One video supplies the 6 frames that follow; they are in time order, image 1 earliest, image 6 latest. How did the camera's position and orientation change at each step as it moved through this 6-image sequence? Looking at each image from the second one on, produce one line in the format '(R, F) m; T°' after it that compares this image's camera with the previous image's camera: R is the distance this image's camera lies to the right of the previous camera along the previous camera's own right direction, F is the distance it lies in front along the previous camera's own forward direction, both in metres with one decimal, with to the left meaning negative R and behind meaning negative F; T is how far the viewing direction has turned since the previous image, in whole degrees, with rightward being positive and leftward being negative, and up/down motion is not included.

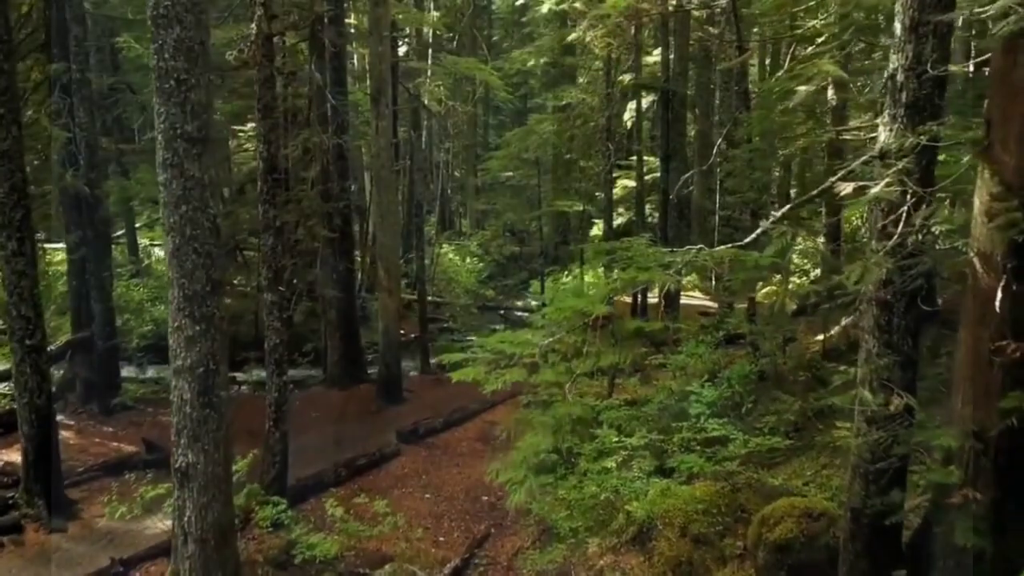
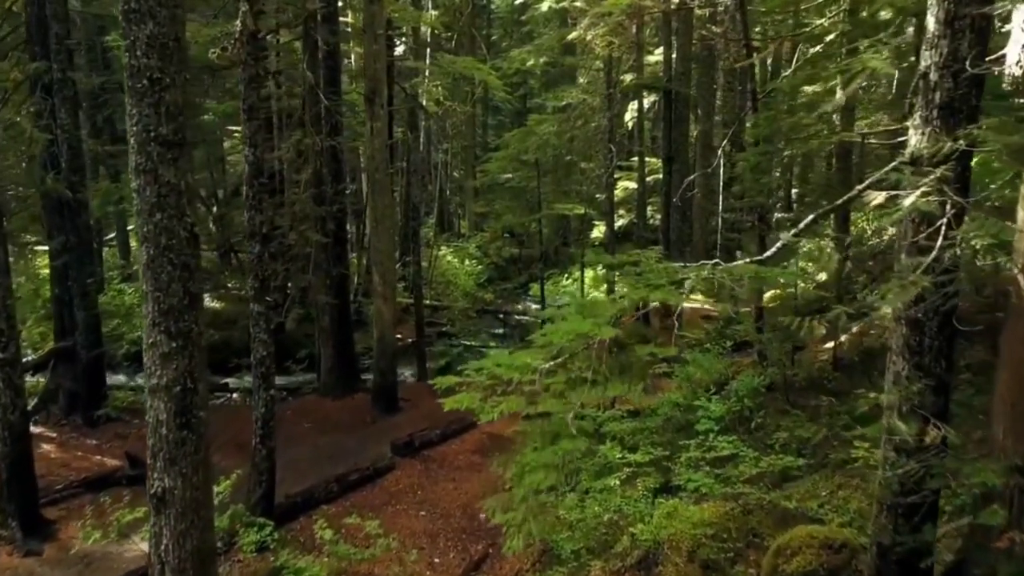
(0.0, +0.4) m; 0°
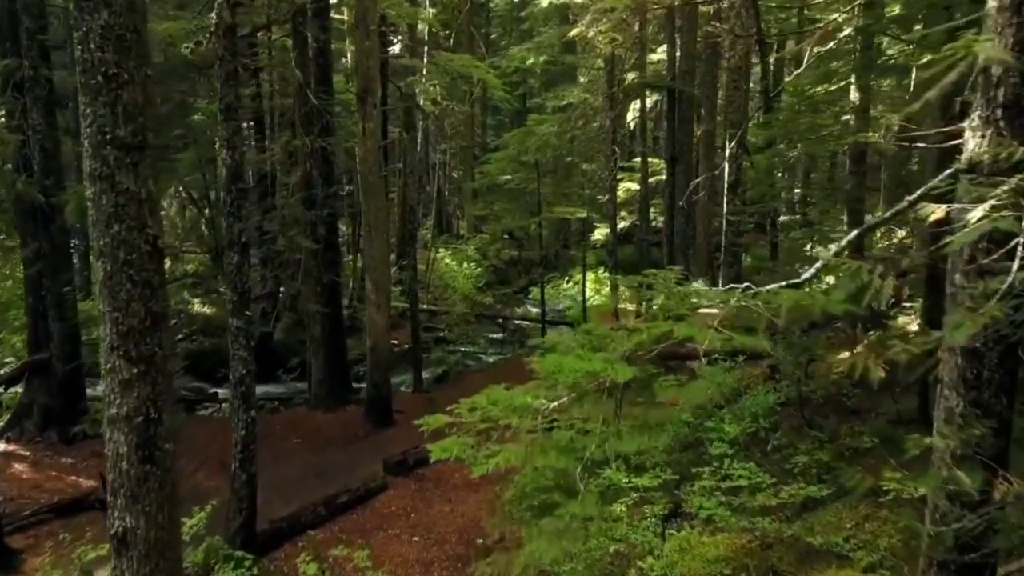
(0.0, +0.6) m; 0°
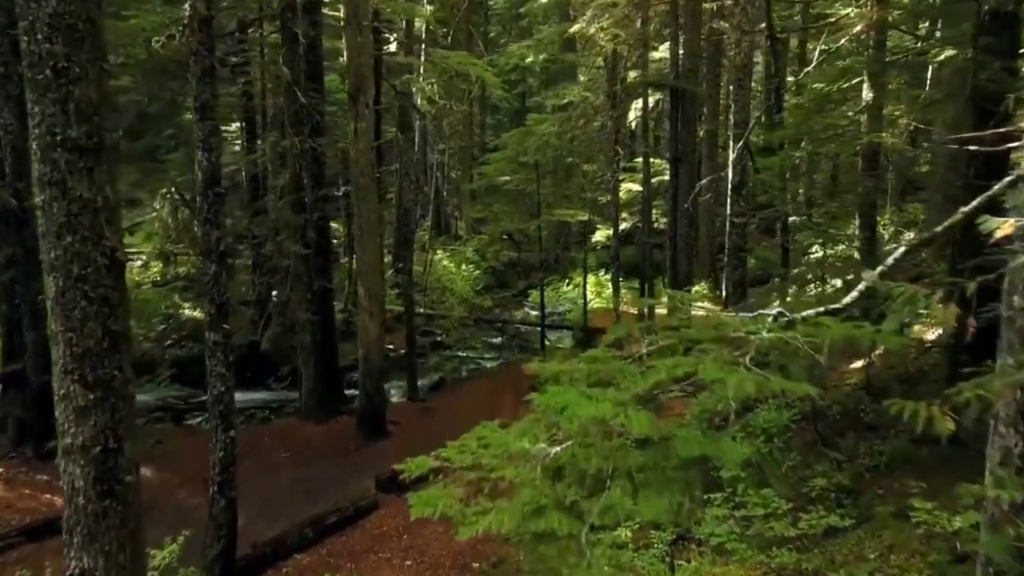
(0.0, +0.5) m; 0°
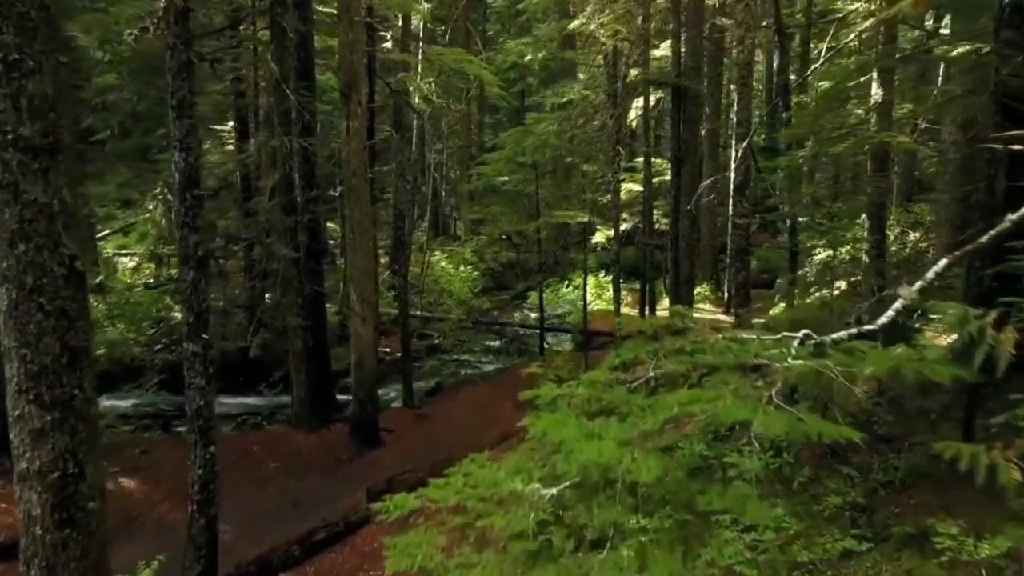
(0.0, +0.4) m; 0°
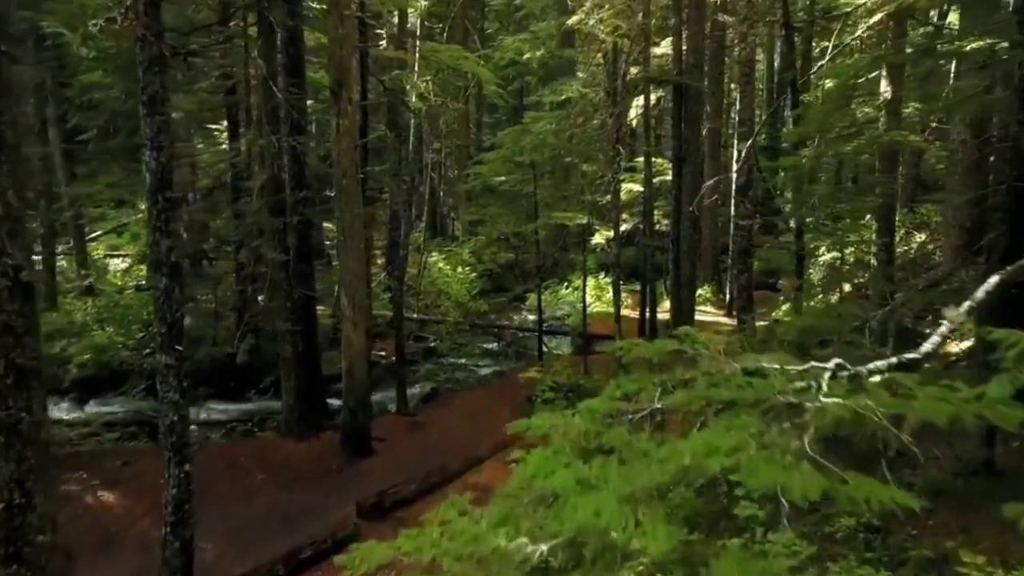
(+0.1, +0.4) m; 0°
